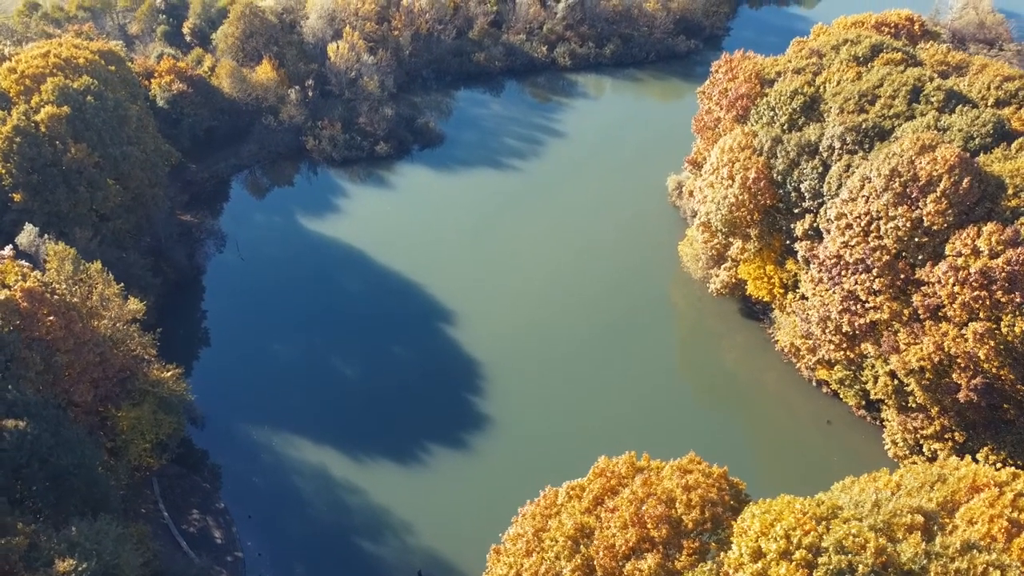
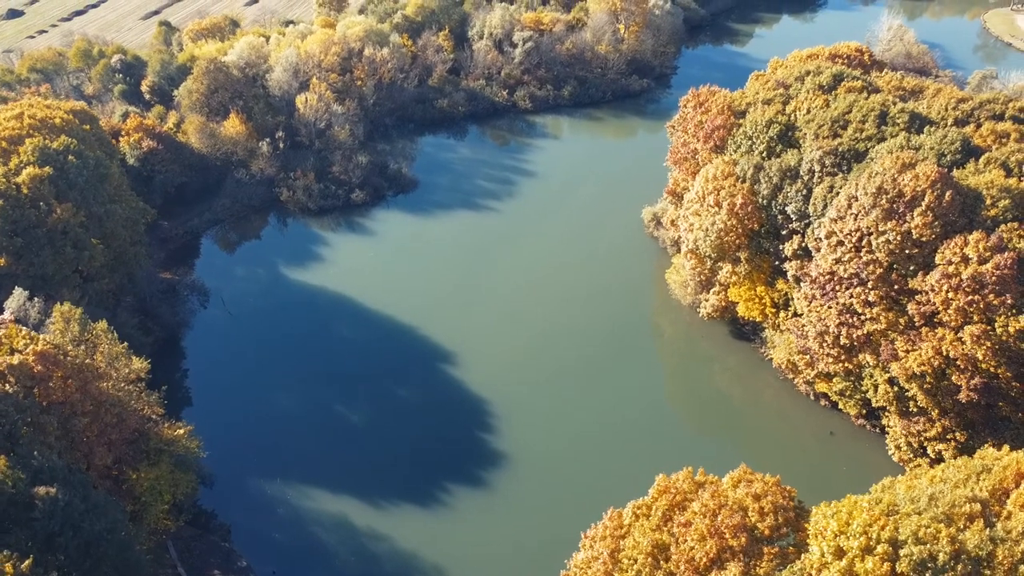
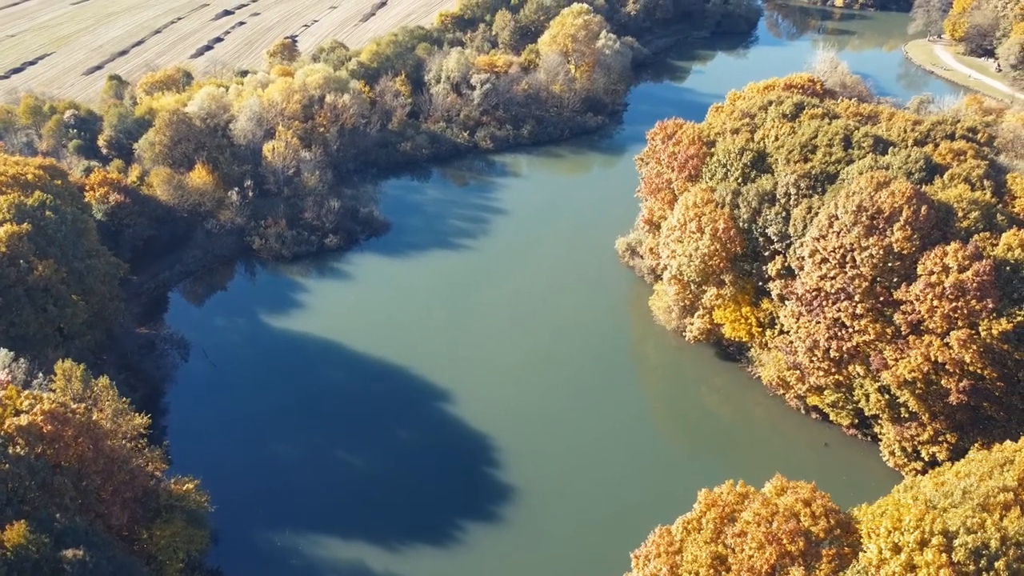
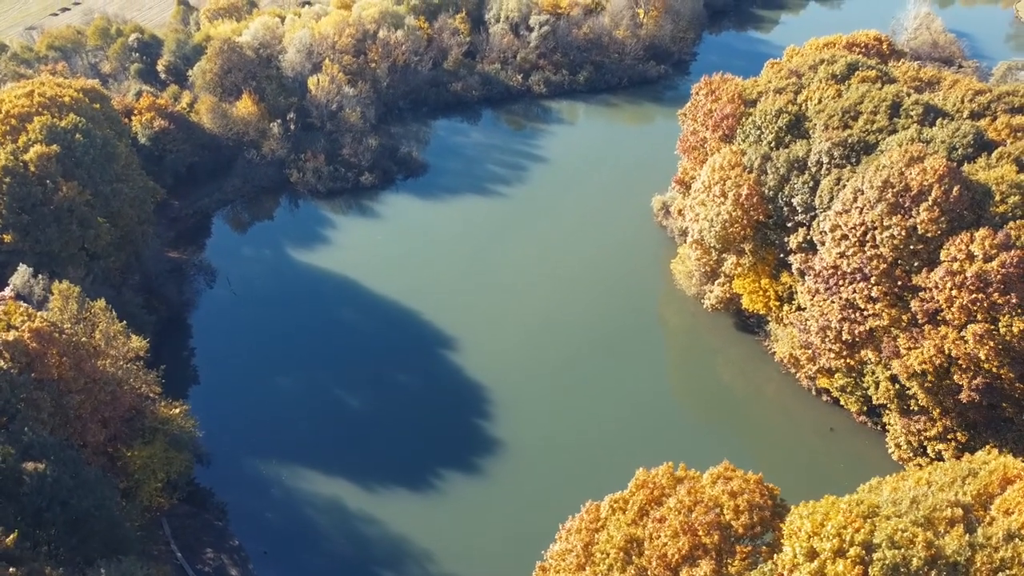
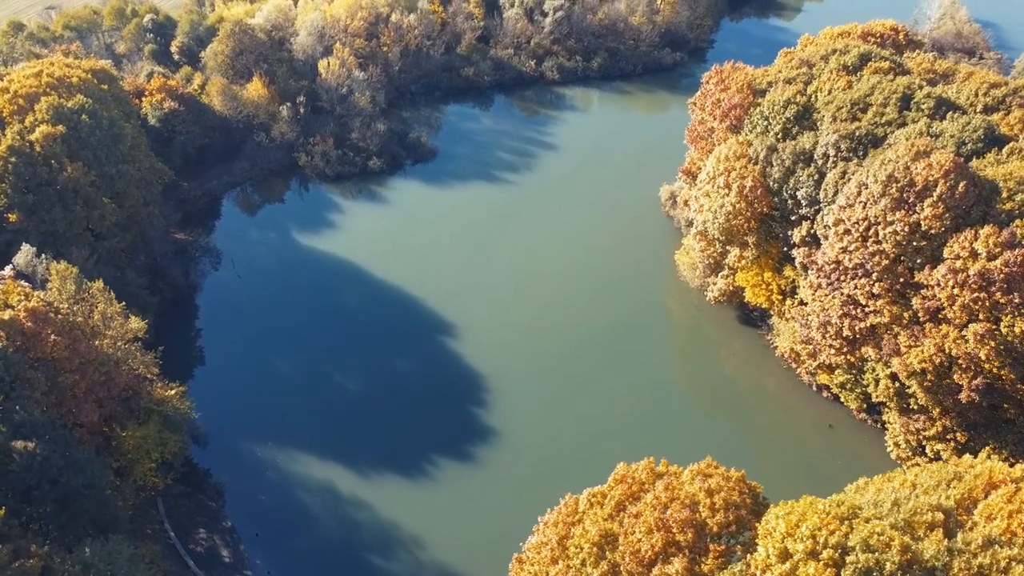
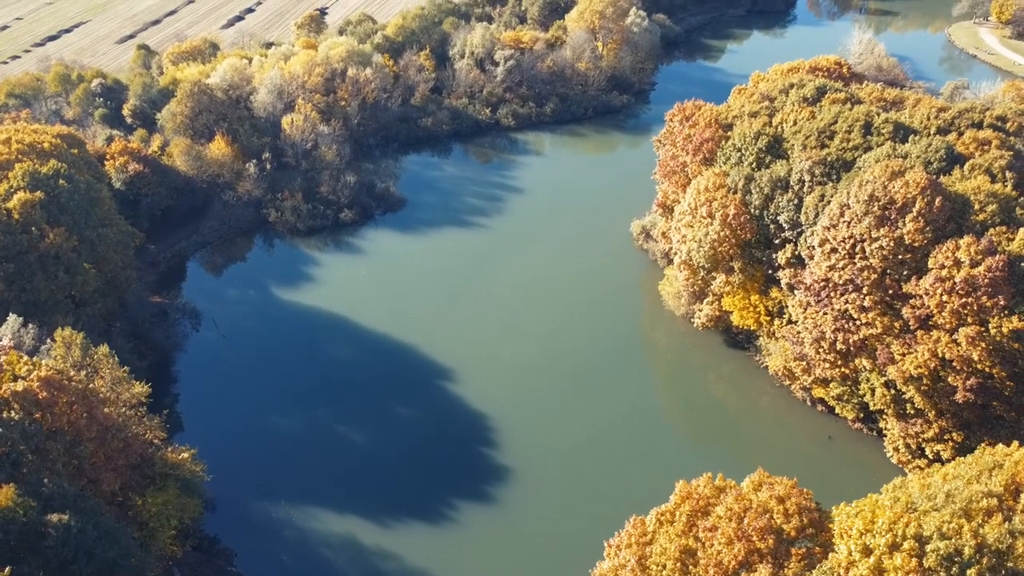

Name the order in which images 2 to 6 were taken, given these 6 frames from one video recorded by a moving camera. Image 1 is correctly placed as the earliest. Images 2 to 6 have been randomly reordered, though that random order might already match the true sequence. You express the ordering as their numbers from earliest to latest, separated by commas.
5, 4, 2, 6, 3
